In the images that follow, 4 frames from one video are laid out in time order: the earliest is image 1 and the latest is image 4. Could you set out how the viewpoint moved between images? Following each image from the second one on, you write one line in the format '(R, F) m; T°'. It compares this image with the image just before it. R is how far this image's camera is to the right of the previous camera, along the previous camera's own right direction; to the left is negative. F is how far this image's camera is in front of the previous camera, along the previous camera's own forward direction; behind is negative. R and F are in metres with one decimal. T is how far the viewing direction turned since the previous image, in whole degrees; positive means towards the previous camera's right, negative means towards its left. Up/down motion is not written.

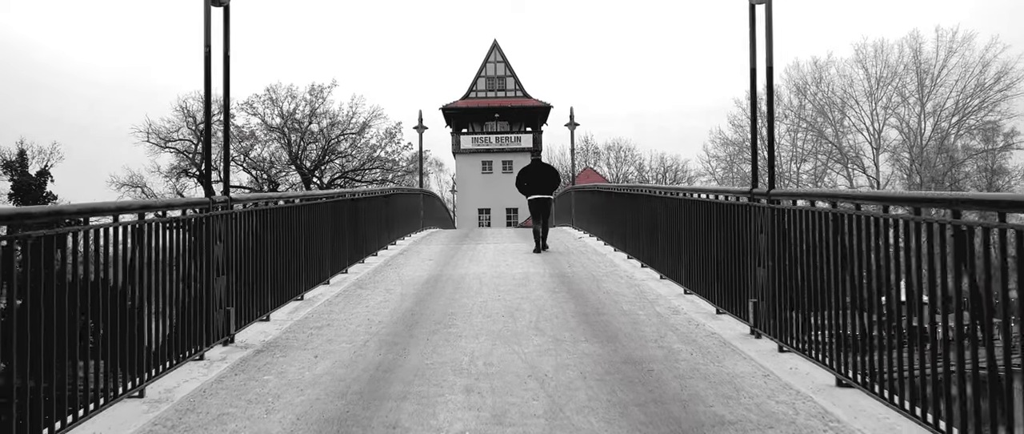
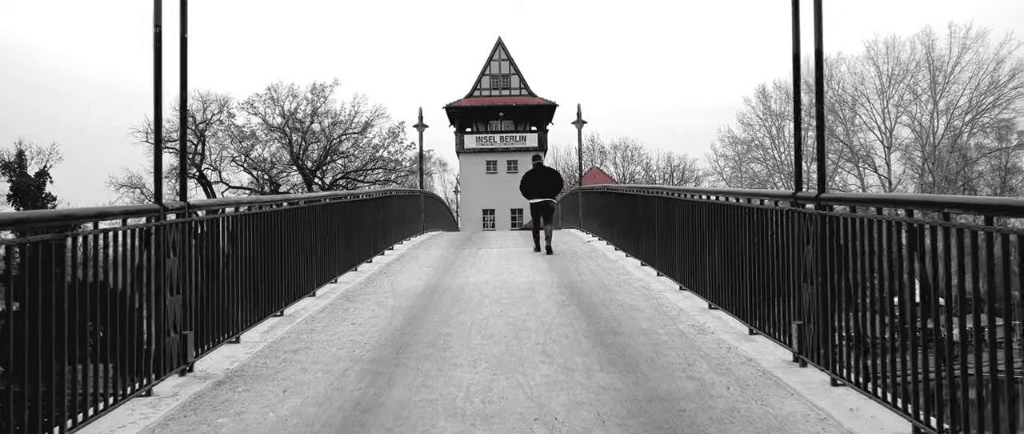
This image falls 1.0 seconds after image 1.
(0.0, +0.8) m; 0°
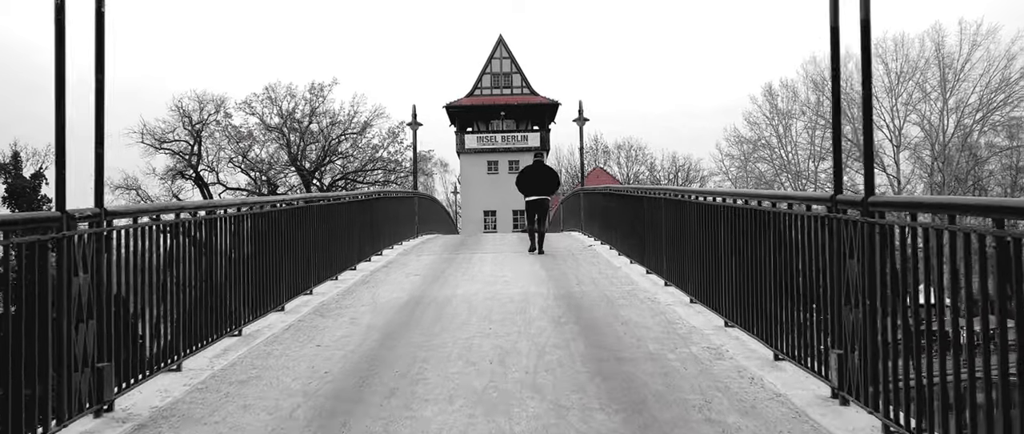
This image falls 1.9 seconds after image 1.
(+0.1, +0.8) m; 0°
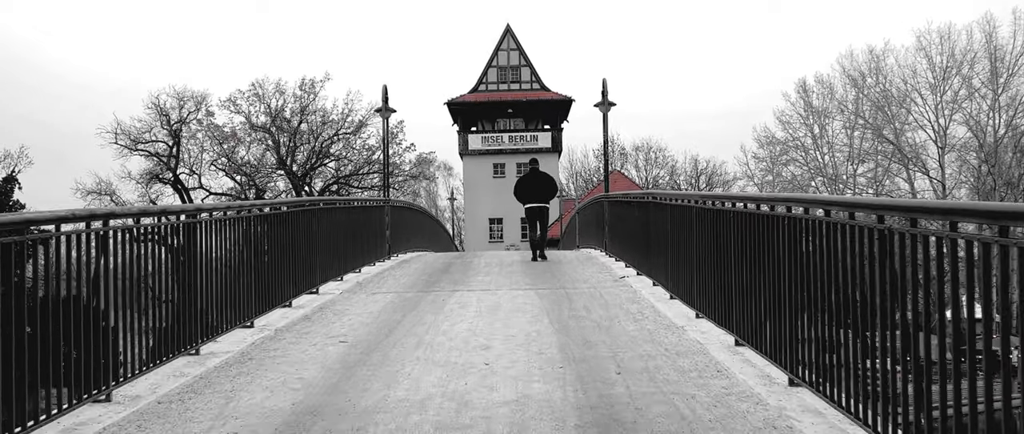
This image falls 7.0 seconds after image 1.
(+0.1, +4.1) m; -1°
